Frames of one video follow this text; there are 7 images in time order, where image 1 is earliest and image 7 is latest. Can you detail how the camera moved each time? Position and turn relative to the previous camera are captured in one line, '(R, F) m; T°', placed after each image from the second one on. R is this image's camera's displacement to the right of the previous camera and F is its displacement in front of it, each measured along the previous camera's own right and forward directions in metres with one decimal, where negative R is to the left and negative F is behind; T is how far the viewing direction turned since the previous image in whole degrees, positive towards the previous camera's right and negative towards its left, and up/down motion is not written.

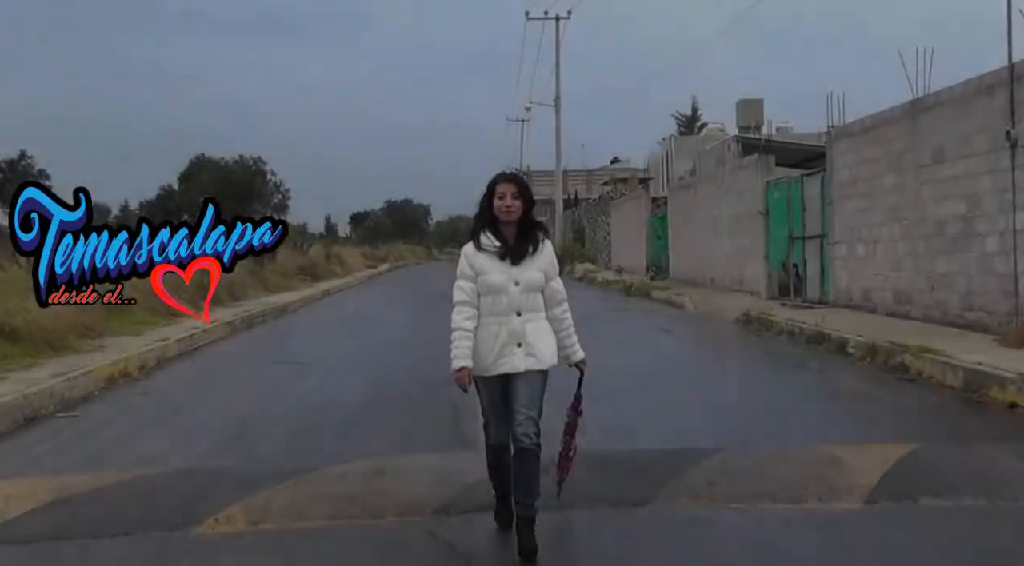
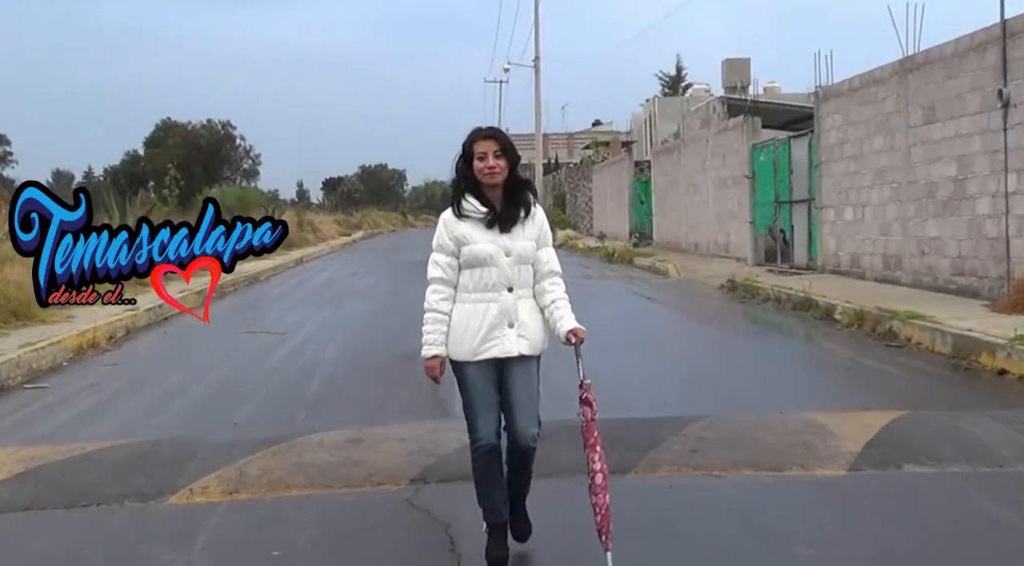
(+0.1, +0.3) m; +1°
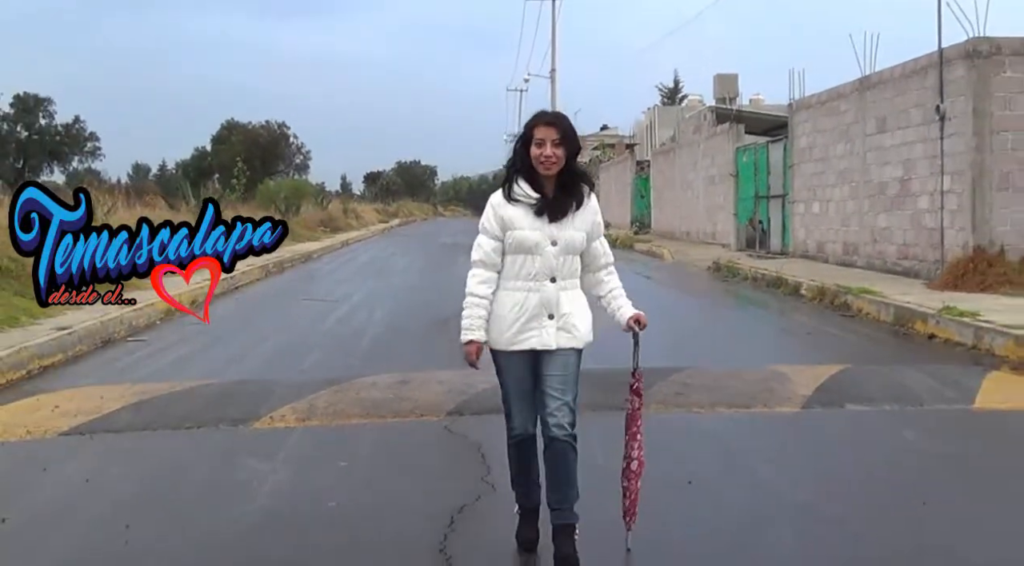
(-0.2, -2.0) m; 0°
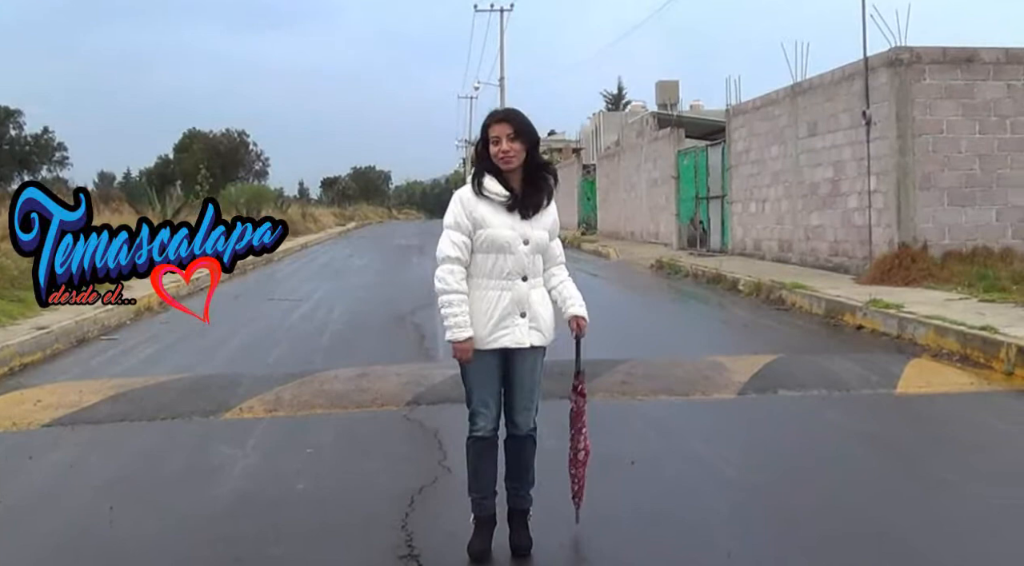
(0.0, -0.5) m; +3°
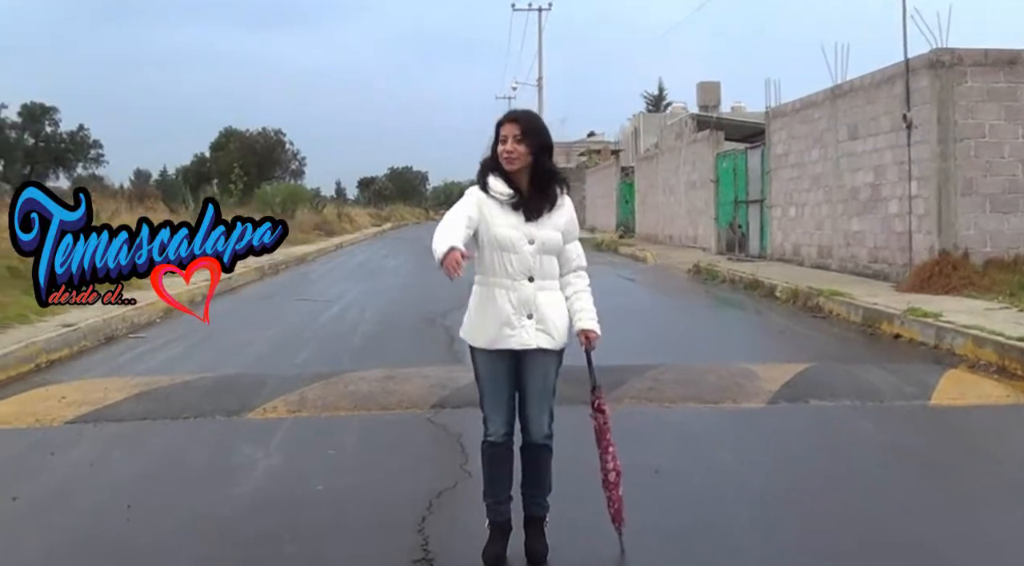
(+0.3, +0.1) m; -3°
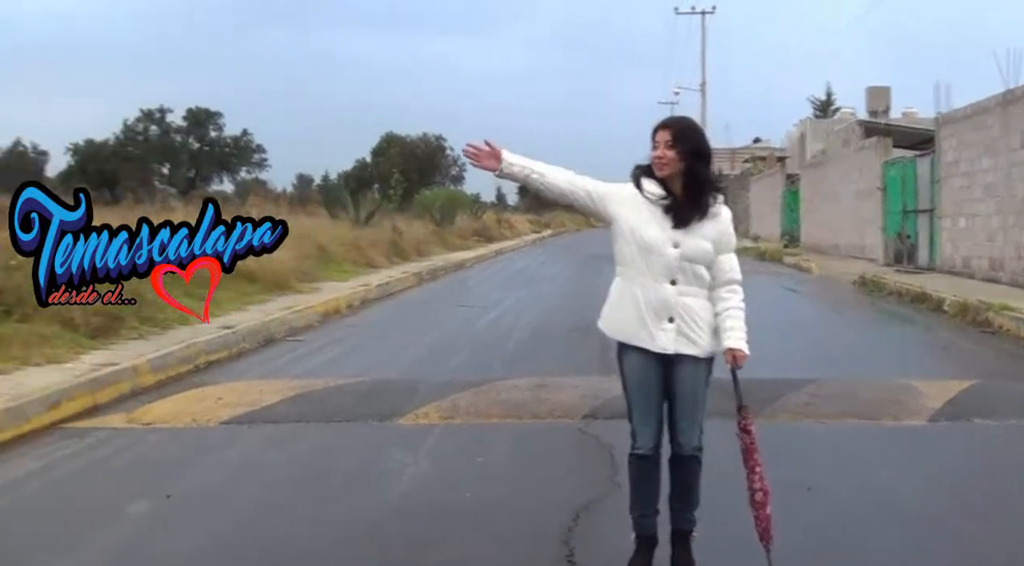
(+0.2, -0.1) m; -9°
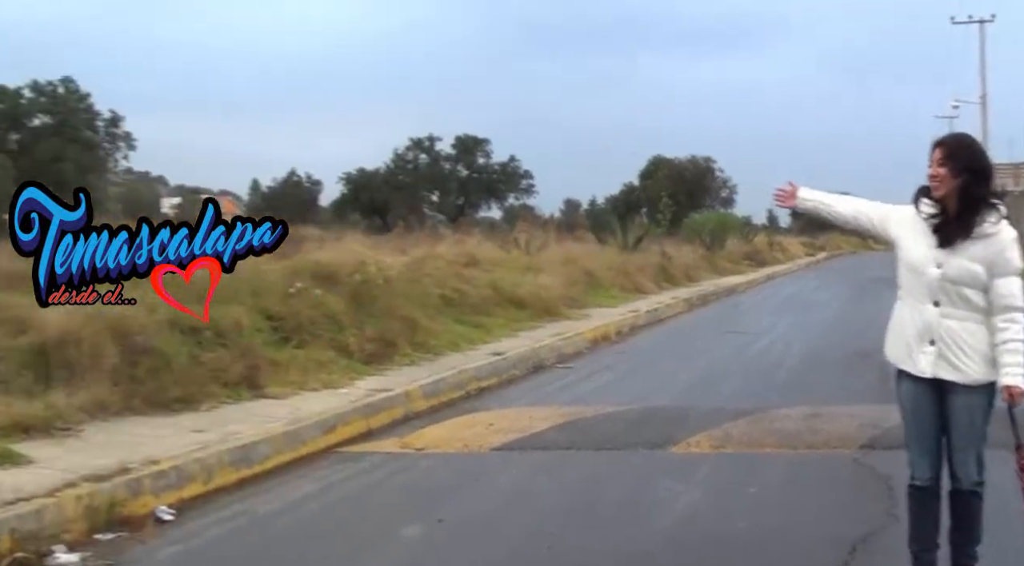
(0.0, +0.1) m; -14°
